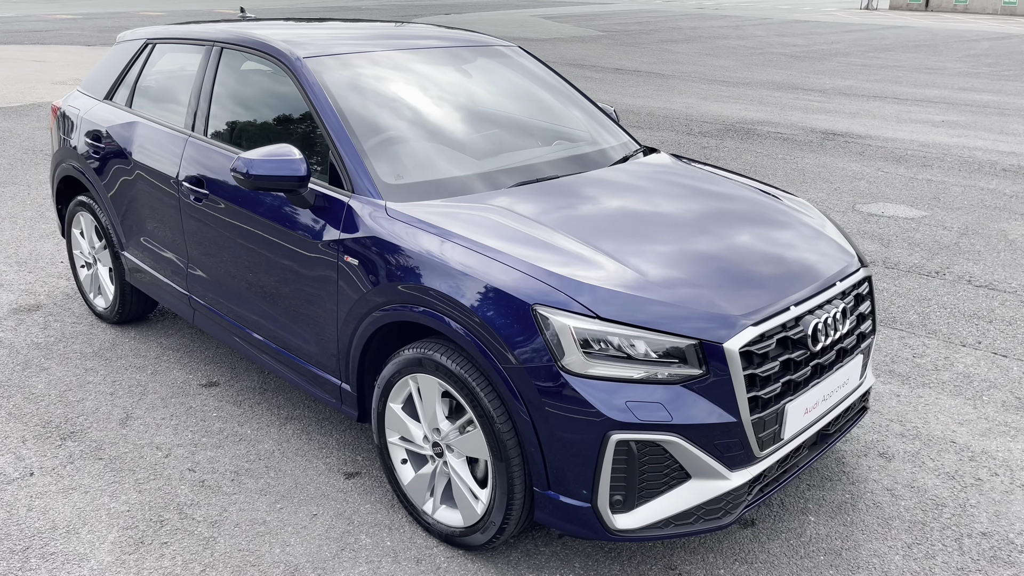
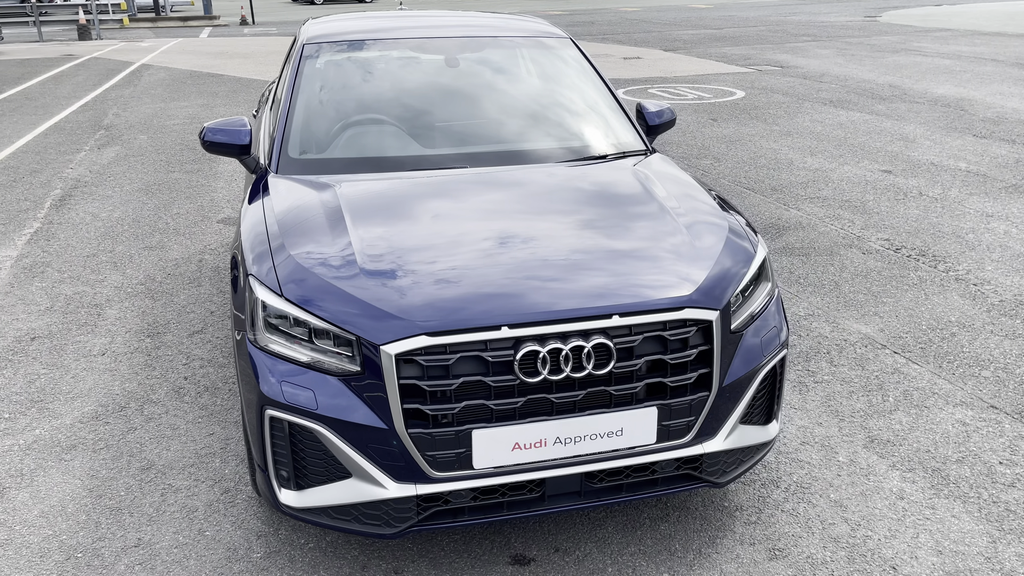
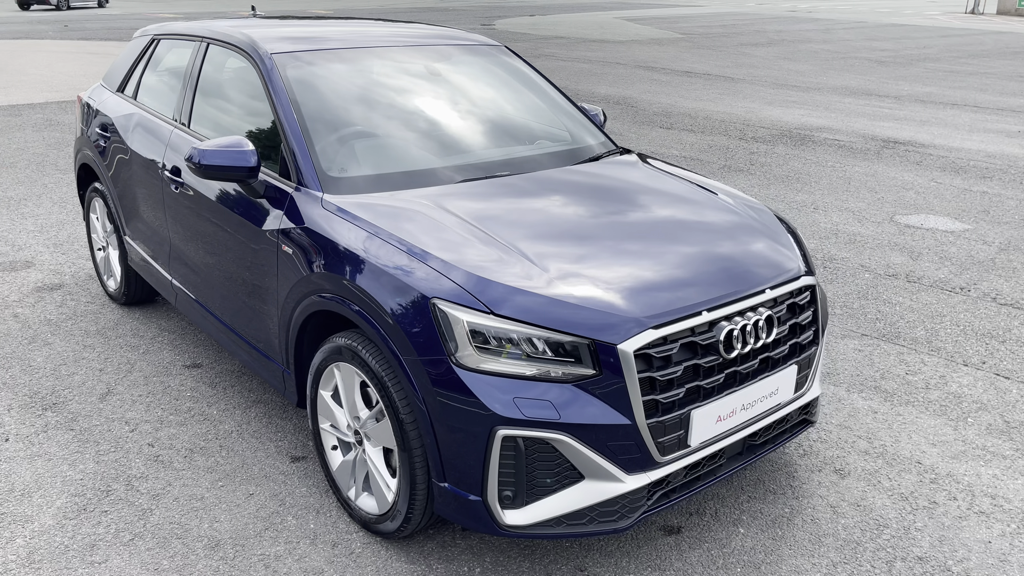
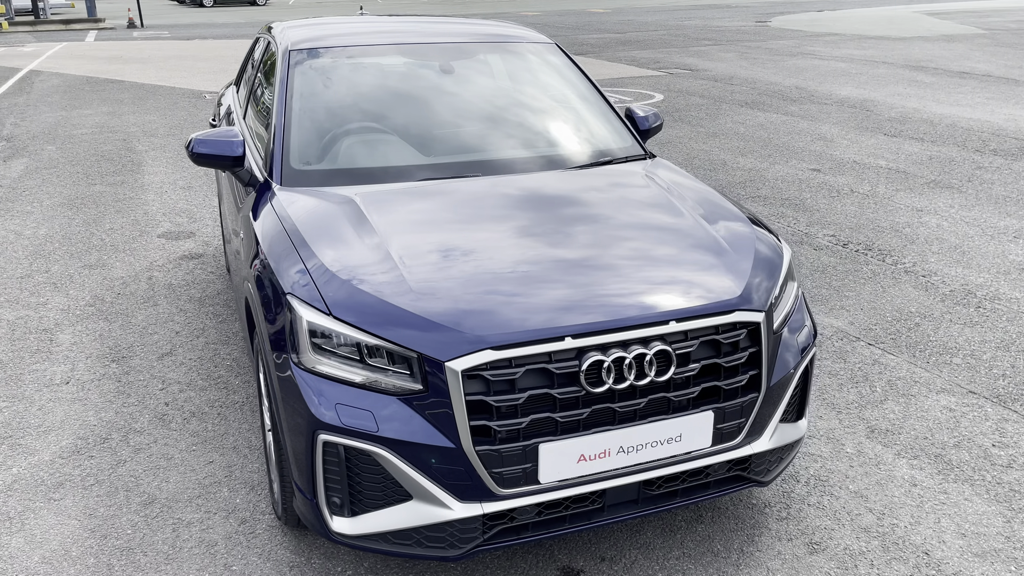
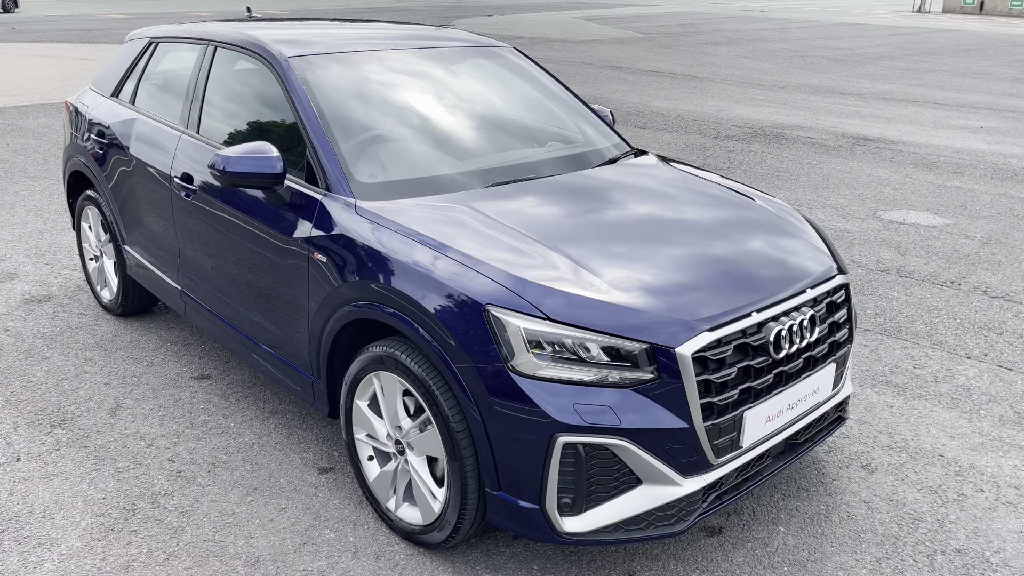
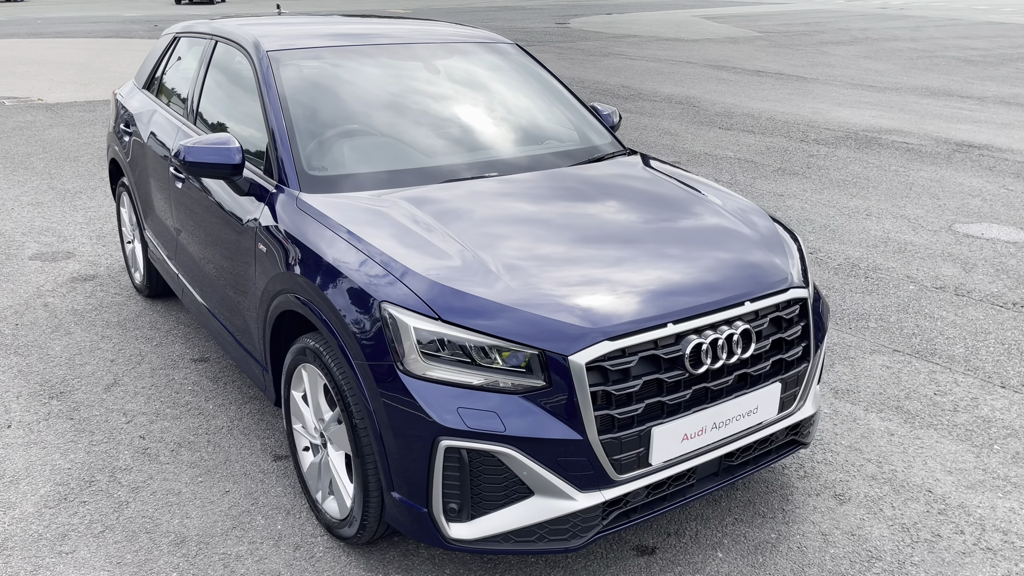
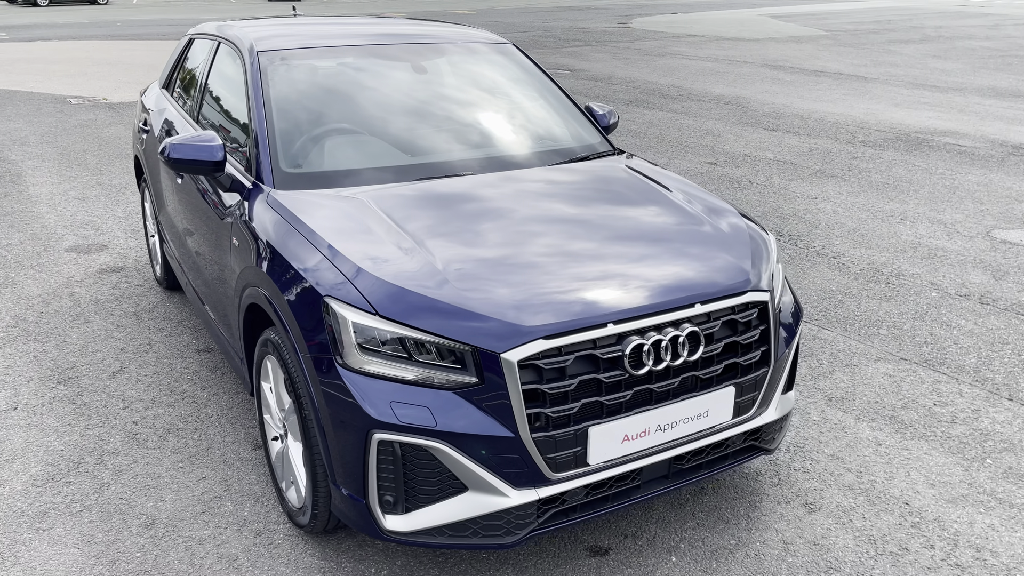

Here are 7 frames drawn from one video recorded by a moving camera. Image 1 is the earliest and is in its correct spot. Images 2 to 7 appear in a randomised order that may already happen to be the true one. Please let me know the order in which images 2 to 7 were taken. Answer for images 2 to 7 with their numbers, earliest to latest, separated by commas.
5, 3, 6, 7, 4, 2
